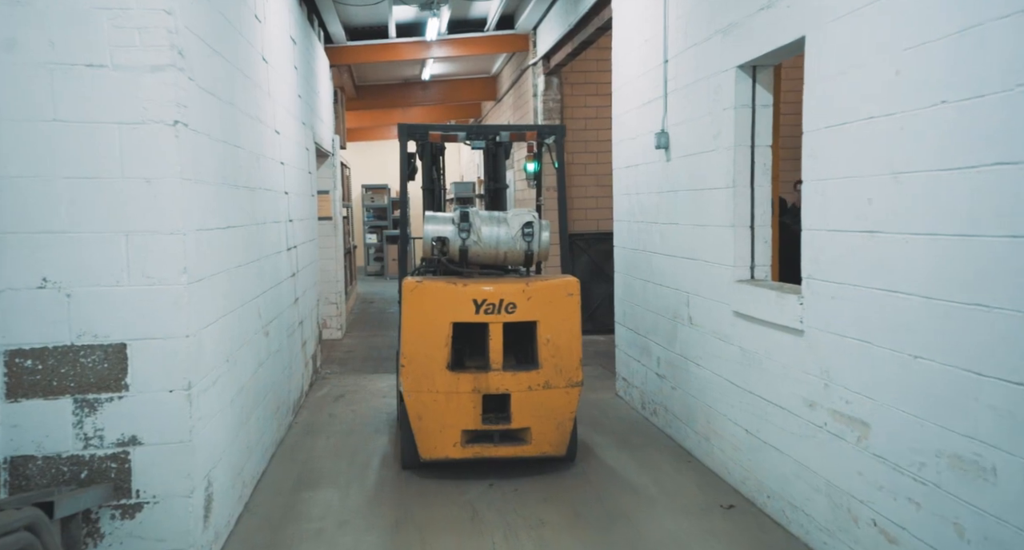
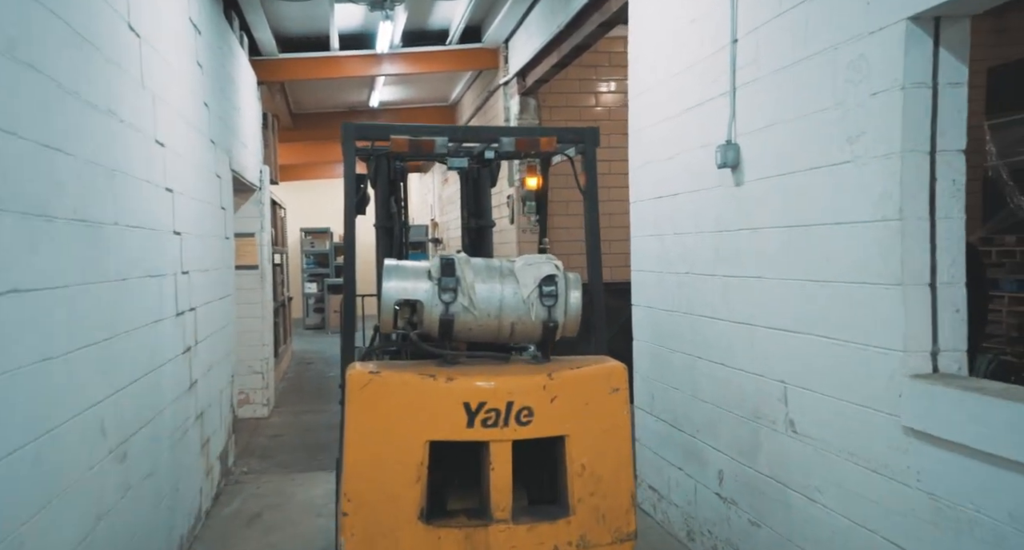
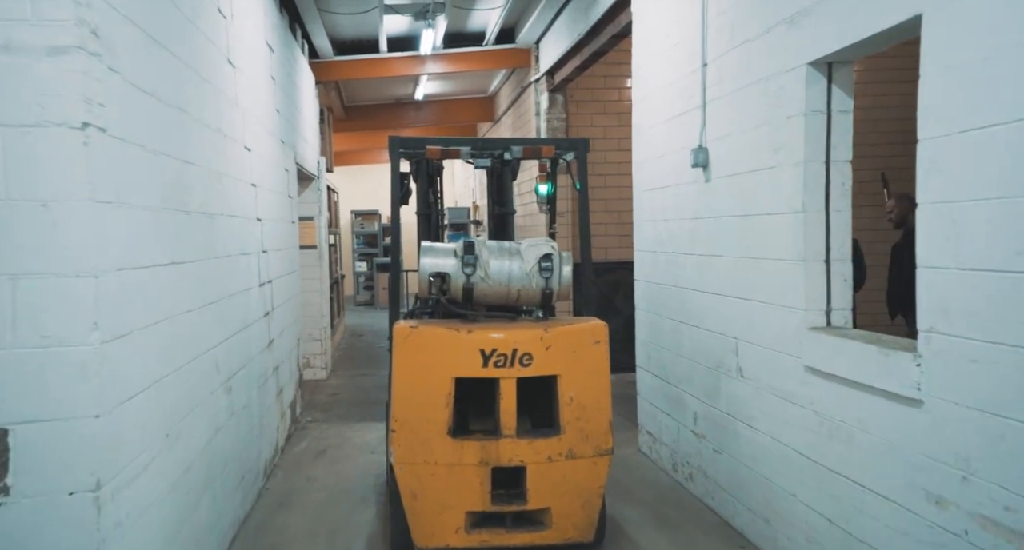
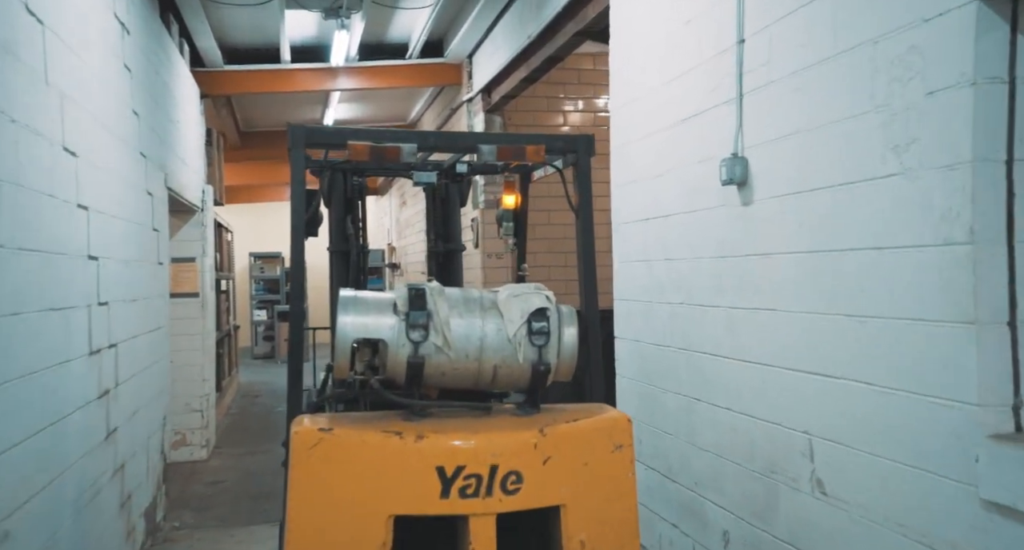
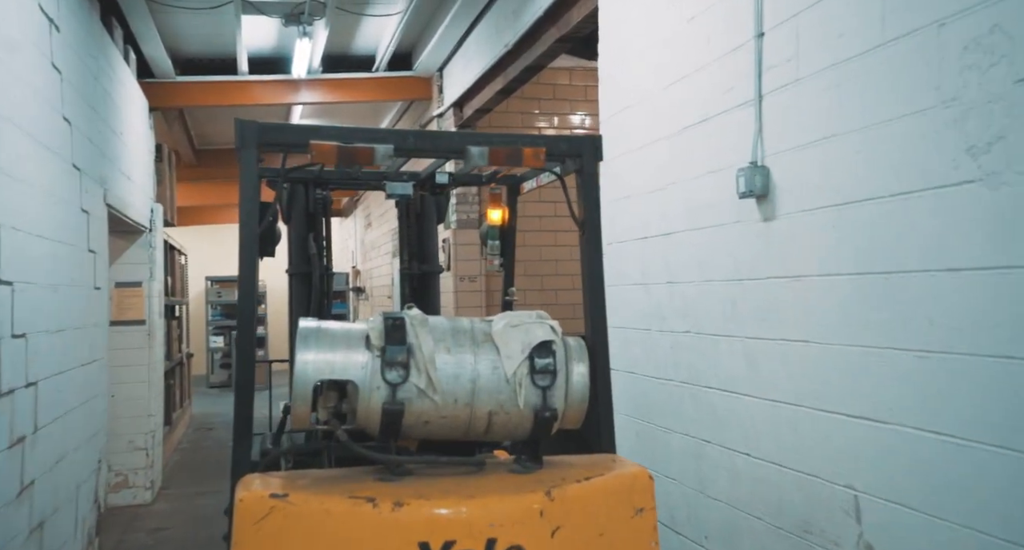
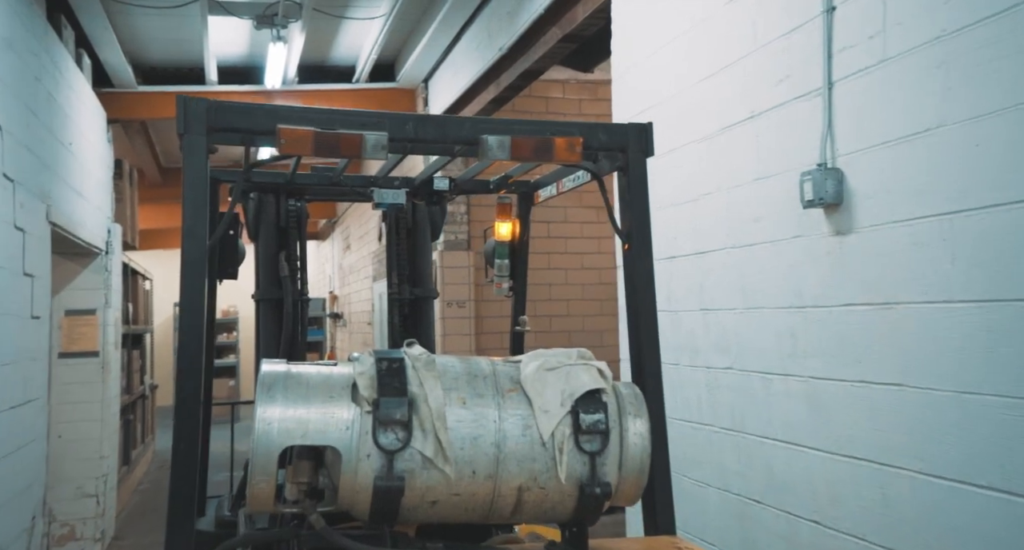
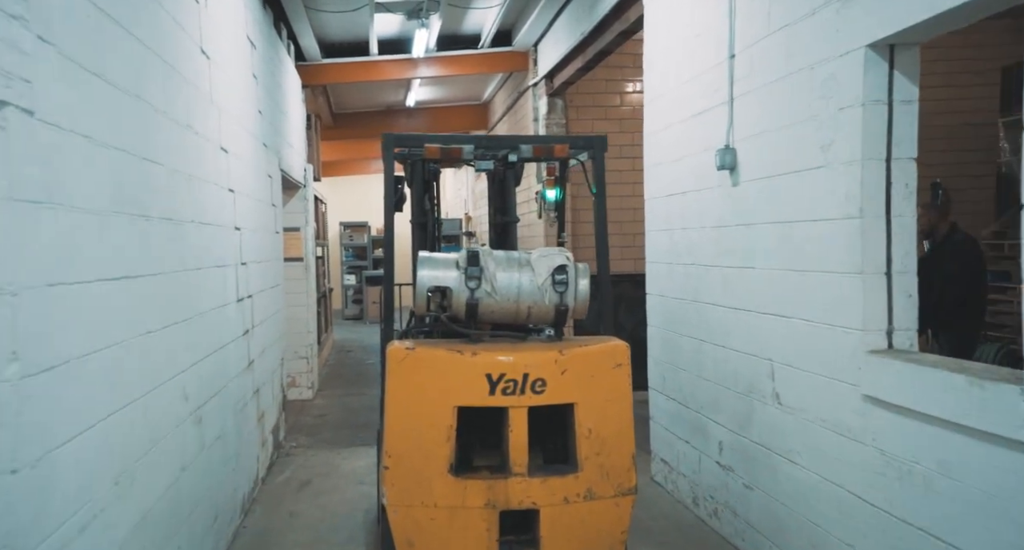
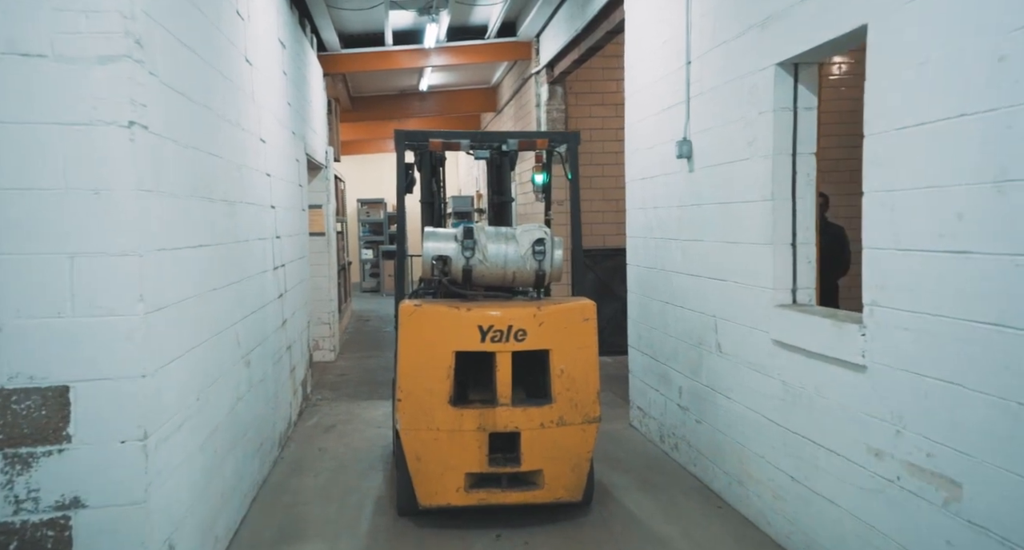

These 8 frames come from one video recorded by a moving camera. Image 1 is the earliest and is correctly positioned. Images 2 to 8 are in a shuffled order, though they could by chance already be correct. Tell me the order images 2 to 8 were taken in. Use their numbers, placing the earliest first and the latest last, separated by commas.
8, 3, 7, 2, 4, 5, 6
